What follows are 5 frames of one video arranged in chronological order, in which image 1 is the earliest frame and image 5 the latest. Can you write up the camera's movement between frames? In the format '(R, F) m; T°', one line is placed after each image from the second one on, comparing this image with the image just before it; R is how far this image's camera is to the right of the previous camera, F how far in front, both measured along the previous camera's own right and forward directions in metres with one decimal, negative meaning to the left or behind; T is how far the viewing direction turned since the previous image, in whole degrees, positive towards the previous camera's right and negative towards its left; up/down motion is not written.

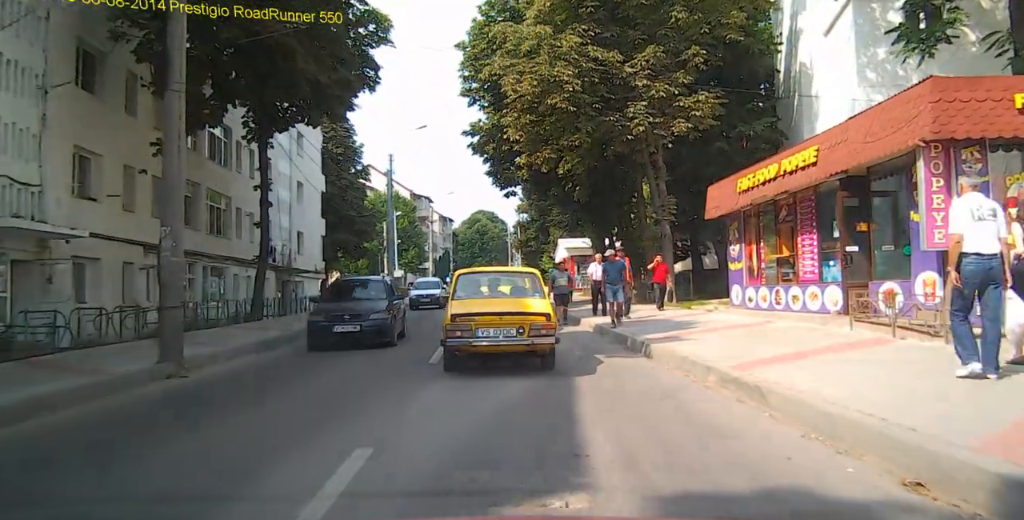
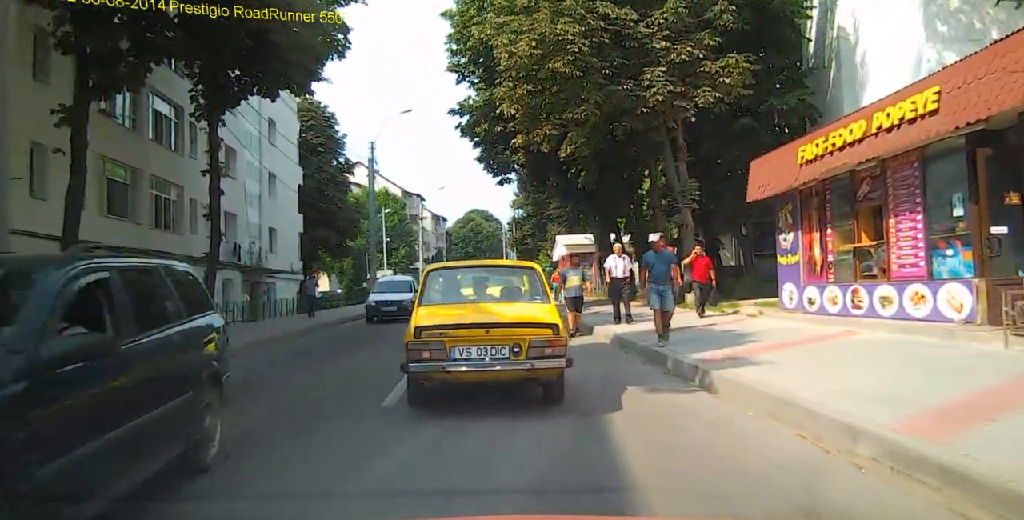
(0.0, +3.6) m; 0°
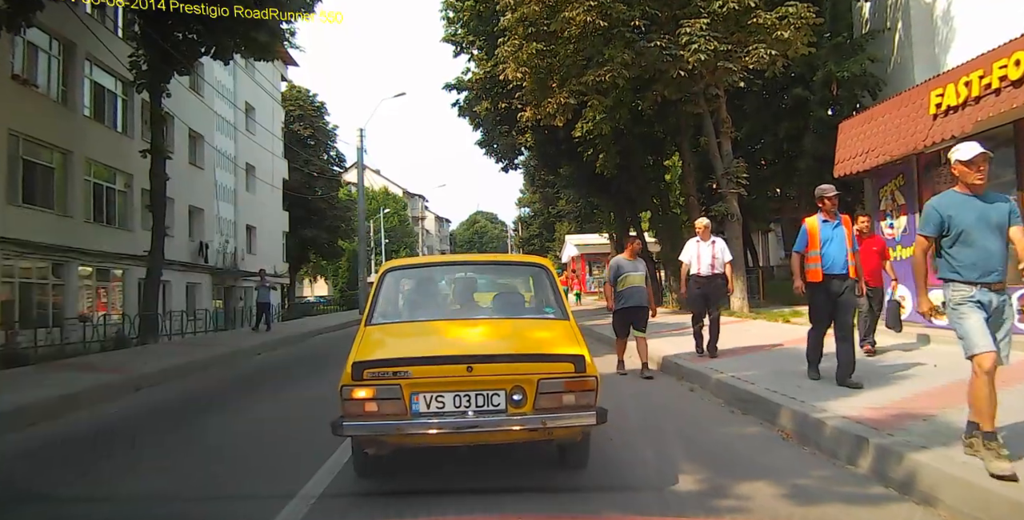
(-0.1, +3.7) m; 0°
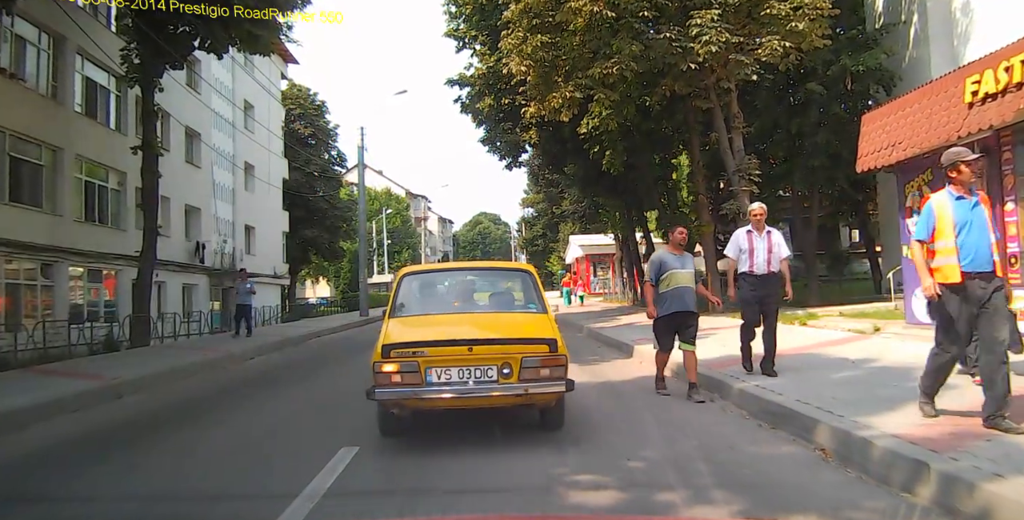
(0.0, +0.6) m; 0°
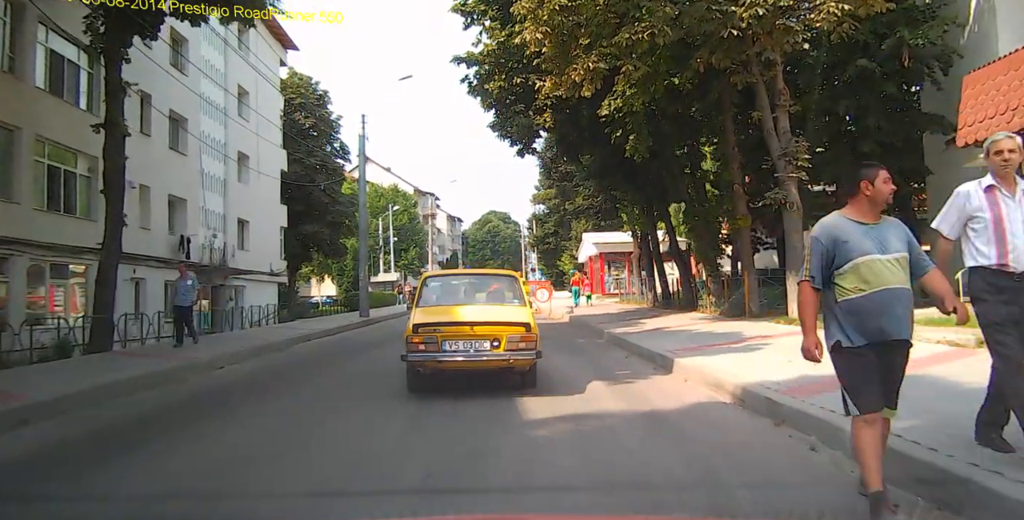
(-0.1, +2.0) m; -1°
